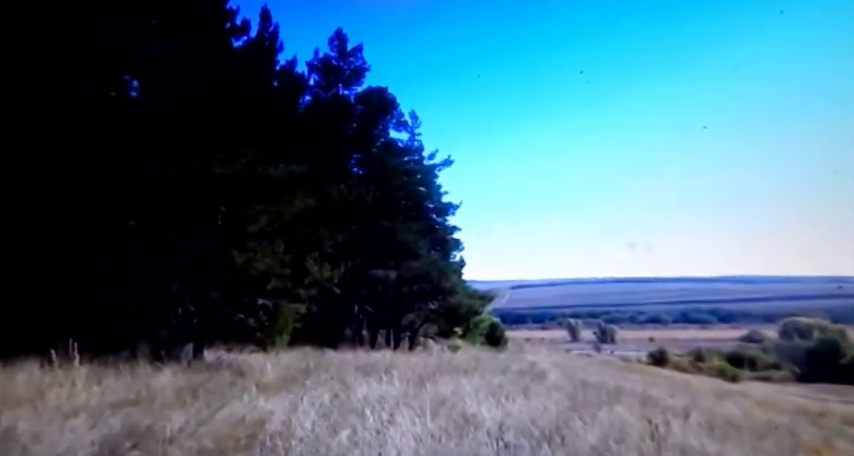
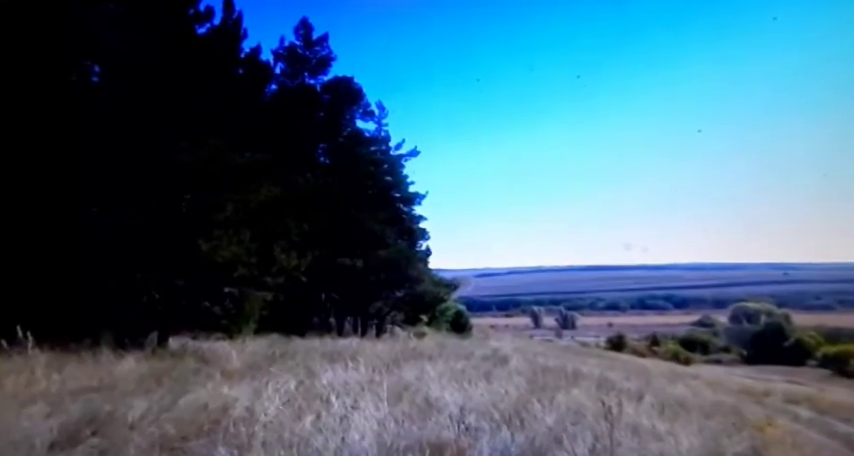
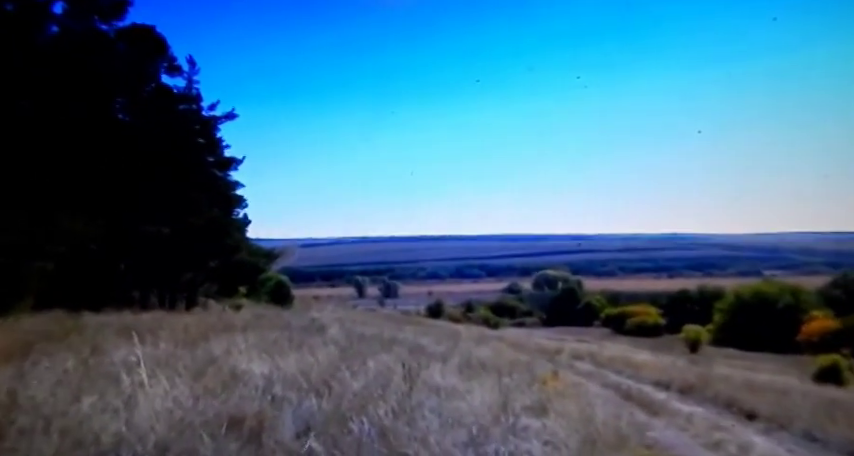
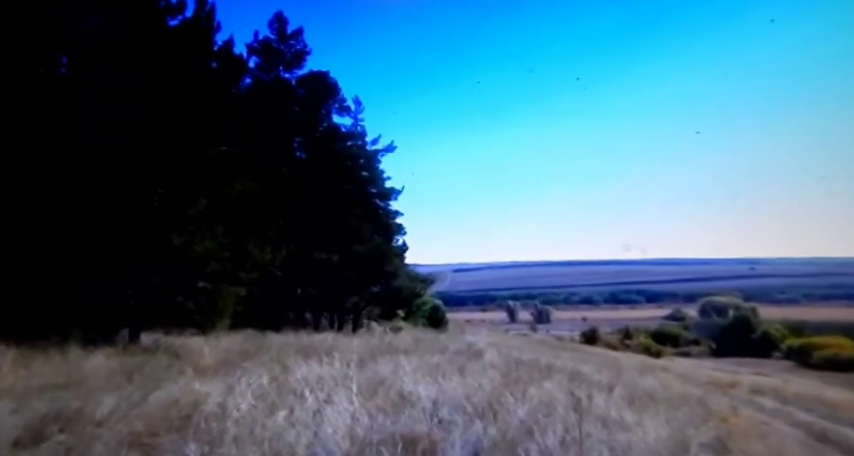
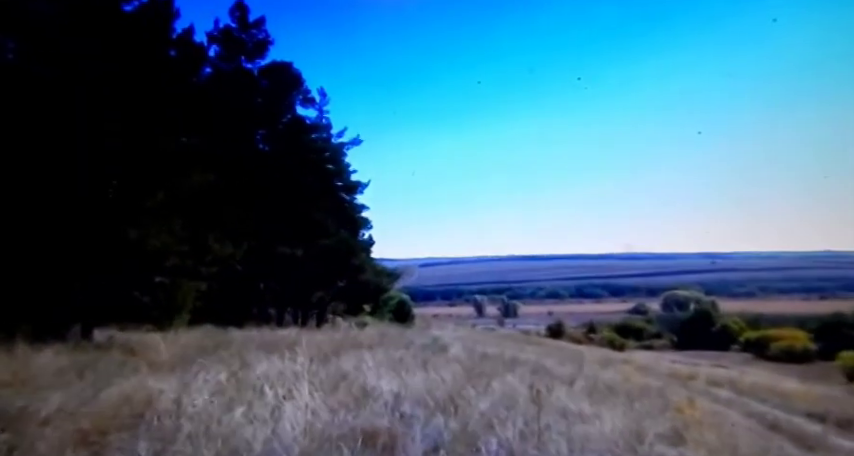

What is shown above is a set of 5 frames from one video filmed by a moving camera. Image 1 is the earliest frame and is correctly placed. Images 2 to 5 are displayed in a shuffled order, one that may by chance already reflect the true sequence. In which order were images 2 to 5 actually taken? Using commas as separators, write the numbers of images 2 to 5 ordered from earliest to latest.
2, 4, 5, 3
